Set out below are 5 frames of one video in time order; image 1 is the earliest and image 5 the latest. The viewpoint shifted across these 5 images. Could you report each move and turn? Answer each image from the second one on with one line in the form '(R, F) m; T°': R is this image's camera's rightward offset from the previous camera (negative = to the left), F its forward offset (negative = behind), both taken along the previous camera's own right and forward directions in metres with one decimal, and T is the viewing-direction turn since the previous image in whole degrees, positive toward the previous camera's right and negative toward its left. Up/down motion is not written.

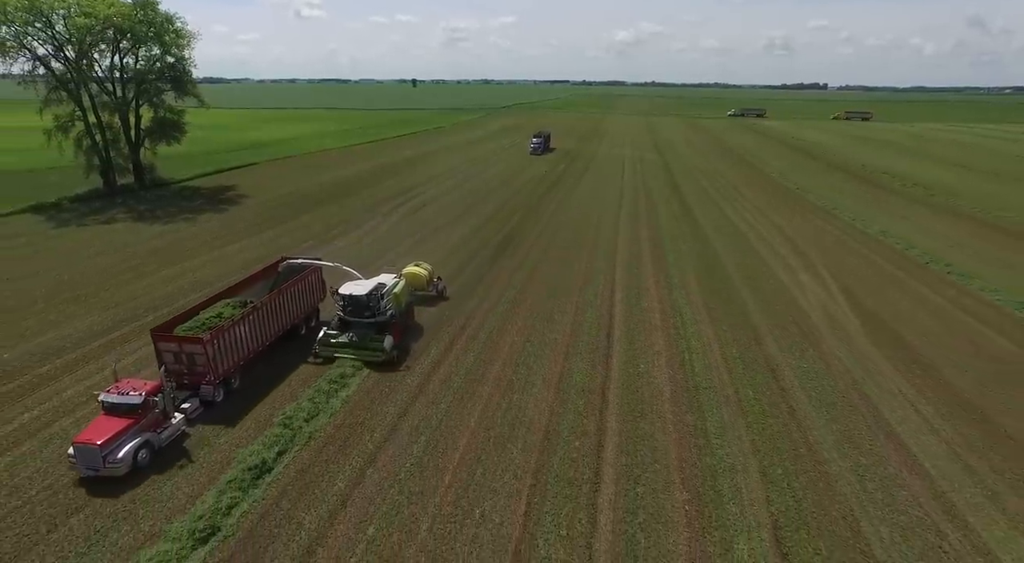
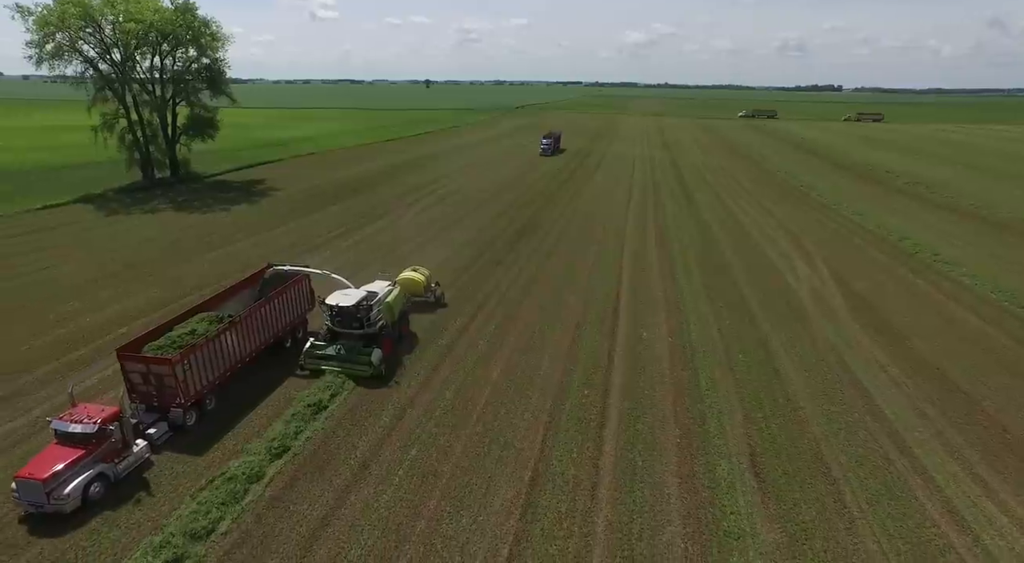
(0.0, -0.3) m; -1°
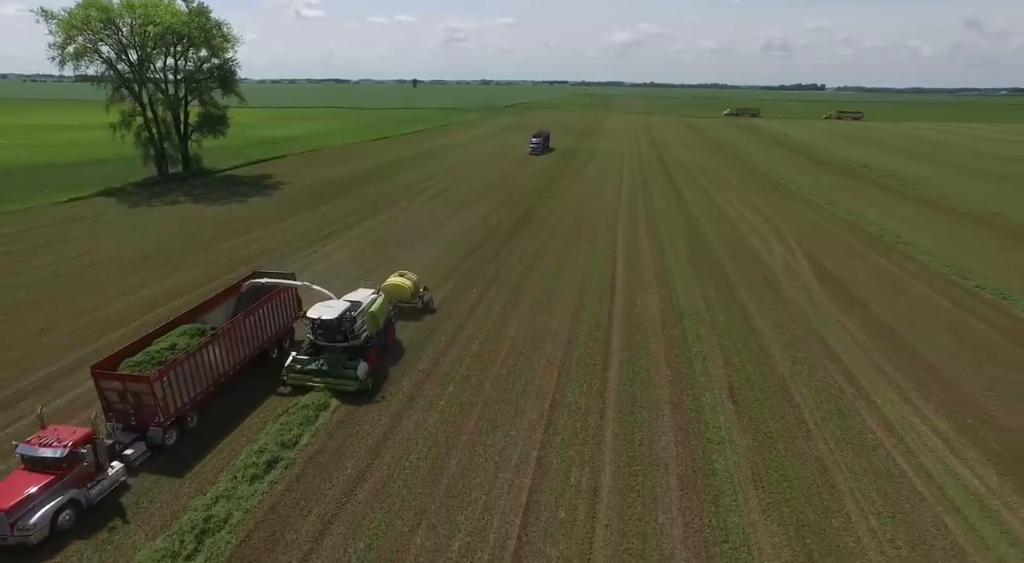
(-0.1, +0.6) m; +1°
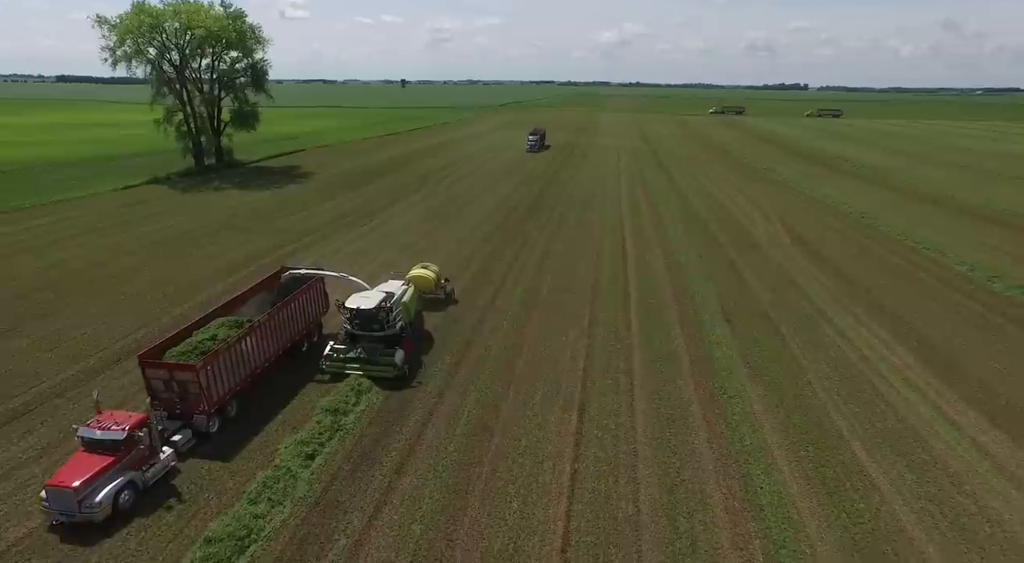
(-1.1, -0.6) m; +1°
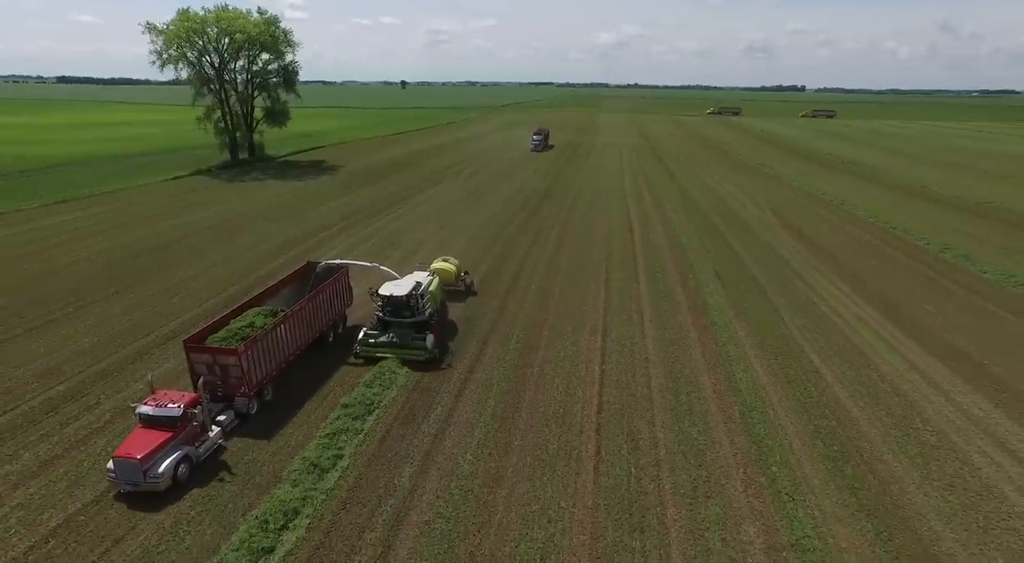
(-0.7, -0.9) m; 0°
